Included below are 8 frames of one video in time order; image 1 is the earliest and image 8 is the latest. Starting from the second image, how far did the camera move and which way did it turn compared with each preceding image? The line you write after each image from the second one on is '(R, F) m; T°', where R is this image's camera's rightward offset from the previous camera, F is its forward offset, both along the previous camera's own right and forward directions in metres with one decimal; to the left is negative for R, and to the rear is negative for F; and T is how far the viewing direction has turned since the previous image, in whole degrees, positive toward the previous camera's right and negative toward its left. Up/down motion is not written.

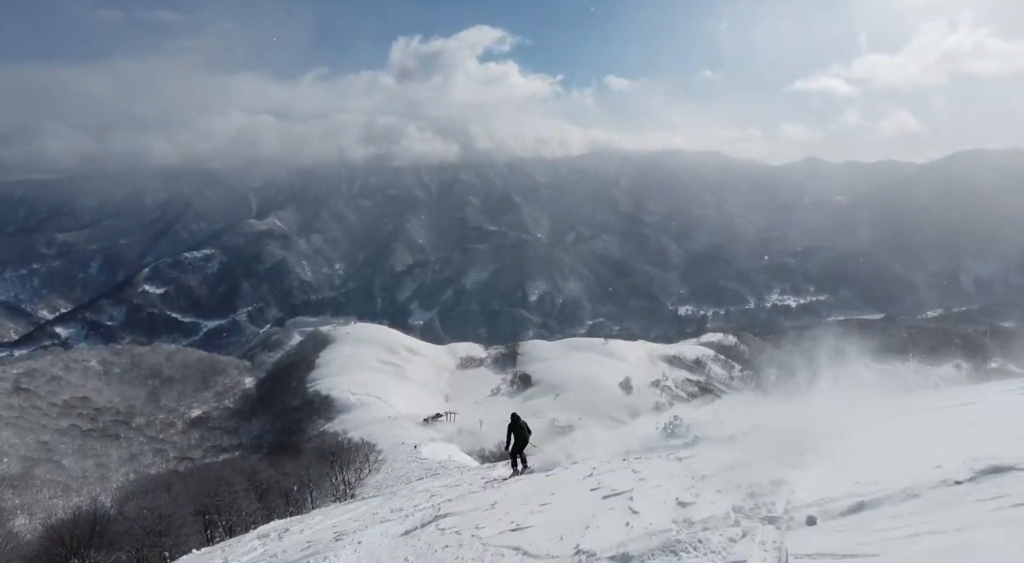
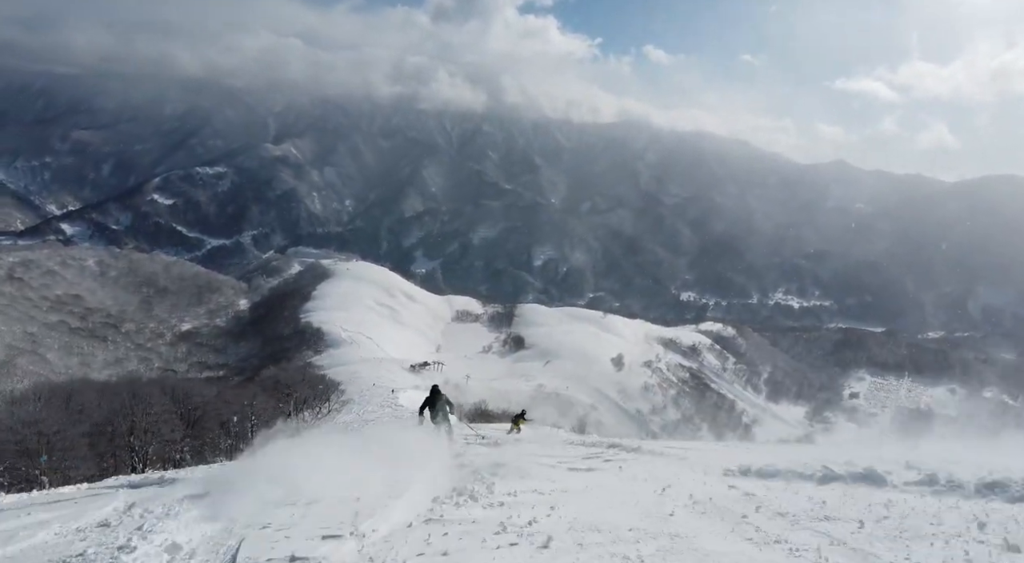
(+1.2, -0.9) m; -1°
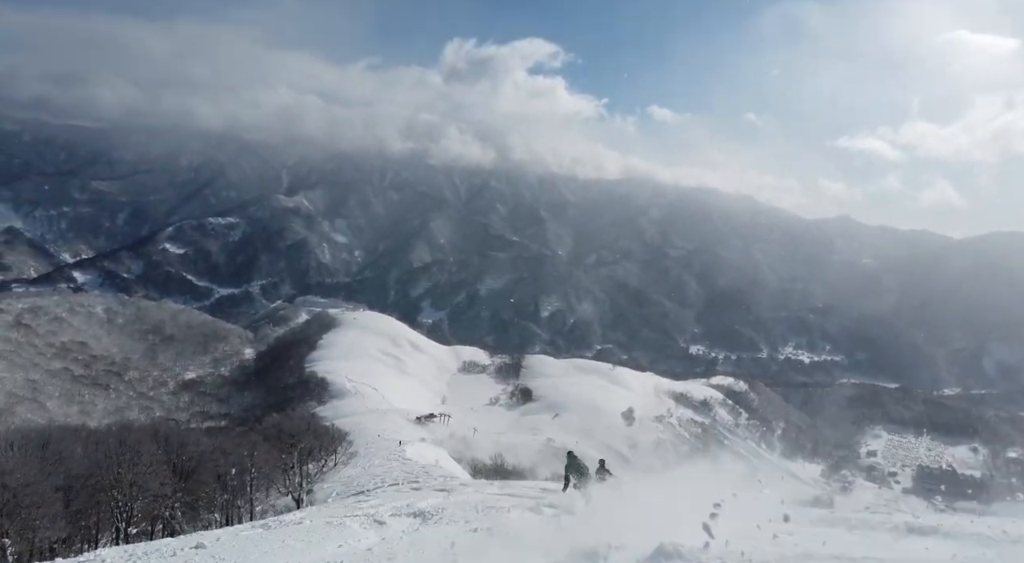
(+0.1, +0.5) m; -1°
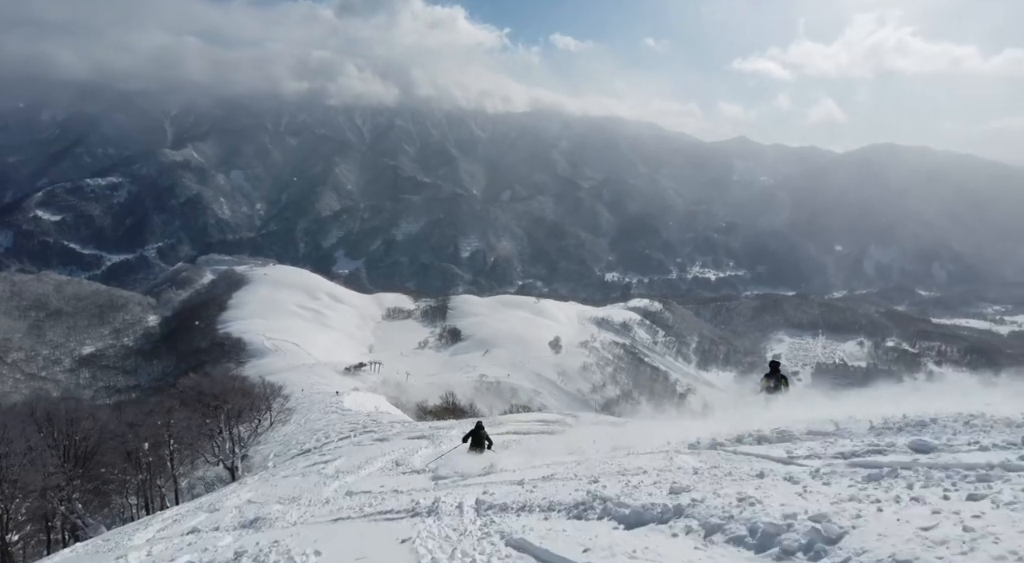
(-1.0, +2.9) m; +7°
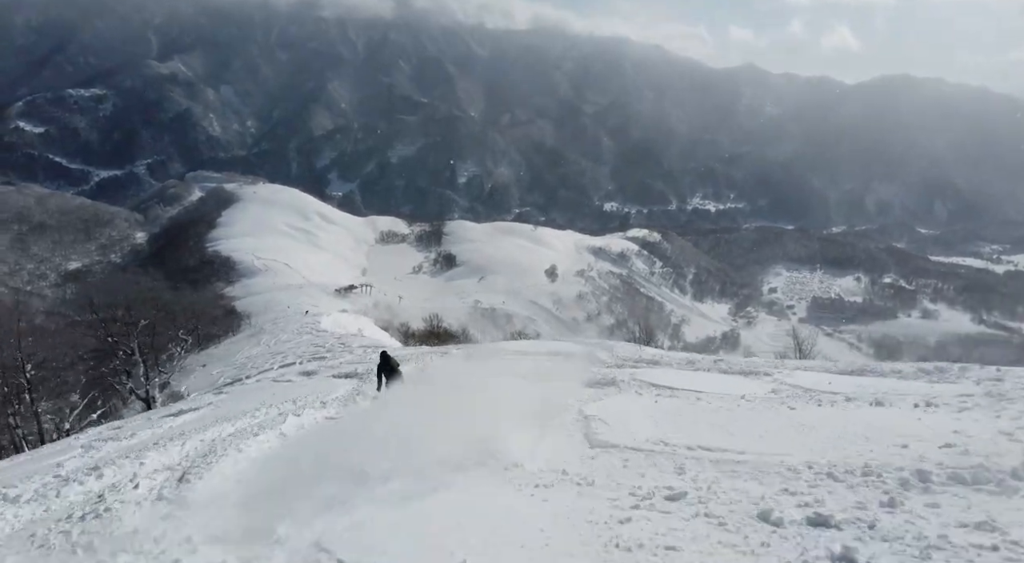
(+0.4, +1.0) m; 0°
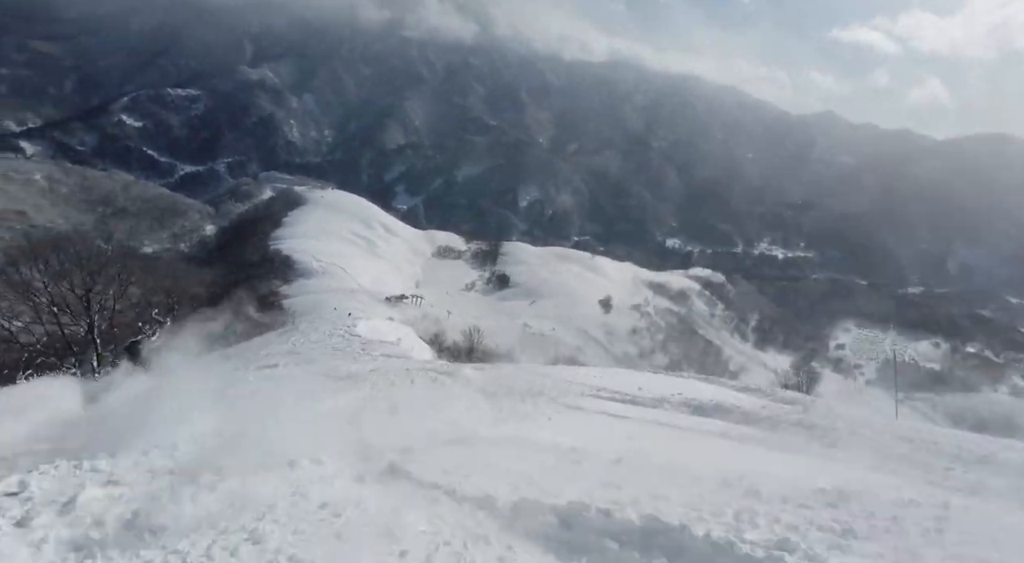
(+1.0, -0.6) m; -5°
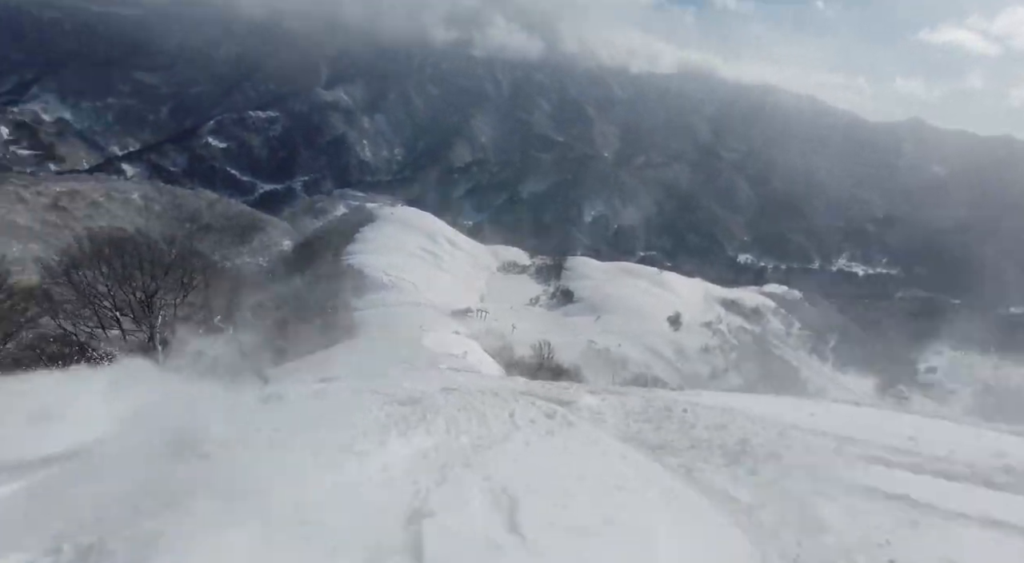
(+0.6, 0.0) m; -5°
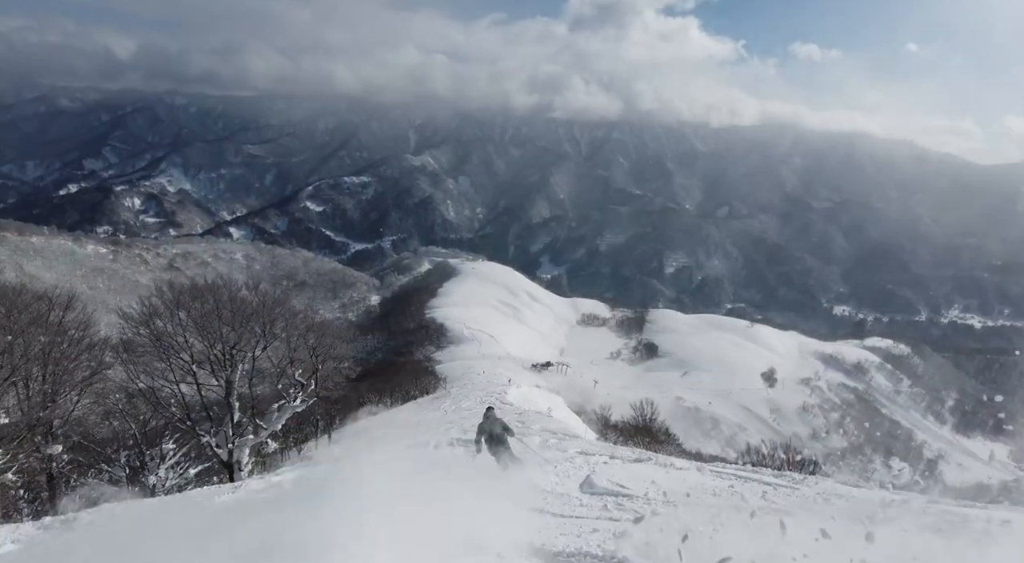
(+1.3, -0.3) m; -7°
